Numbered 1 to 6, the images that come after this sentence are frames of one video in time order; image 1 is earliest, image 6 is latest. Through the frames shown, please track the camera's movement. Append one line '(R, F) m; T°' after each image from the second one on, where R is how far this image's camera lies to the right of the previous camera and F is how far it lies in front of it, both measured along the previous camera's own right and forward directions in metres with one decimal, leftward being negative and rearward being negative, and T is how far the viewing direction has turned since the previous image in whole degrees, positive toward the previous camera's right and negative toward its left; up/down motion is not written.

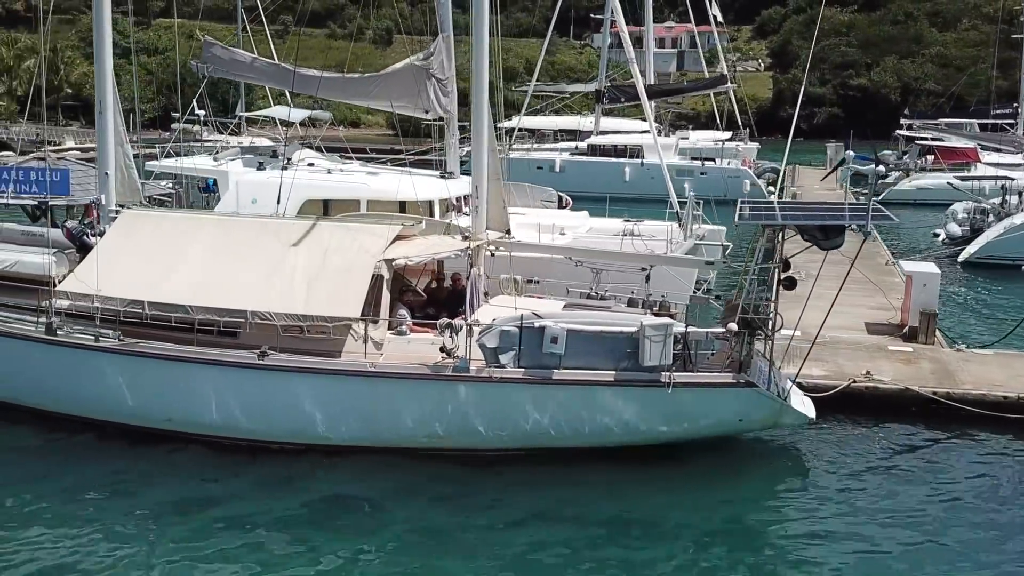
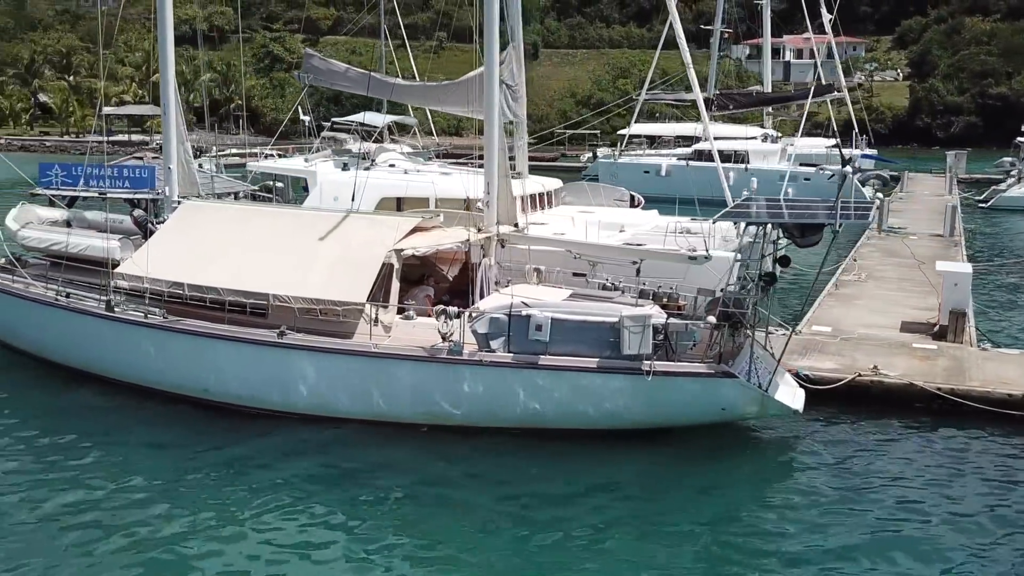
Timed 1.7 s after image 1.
(+1.9, -0.4) m; -10°
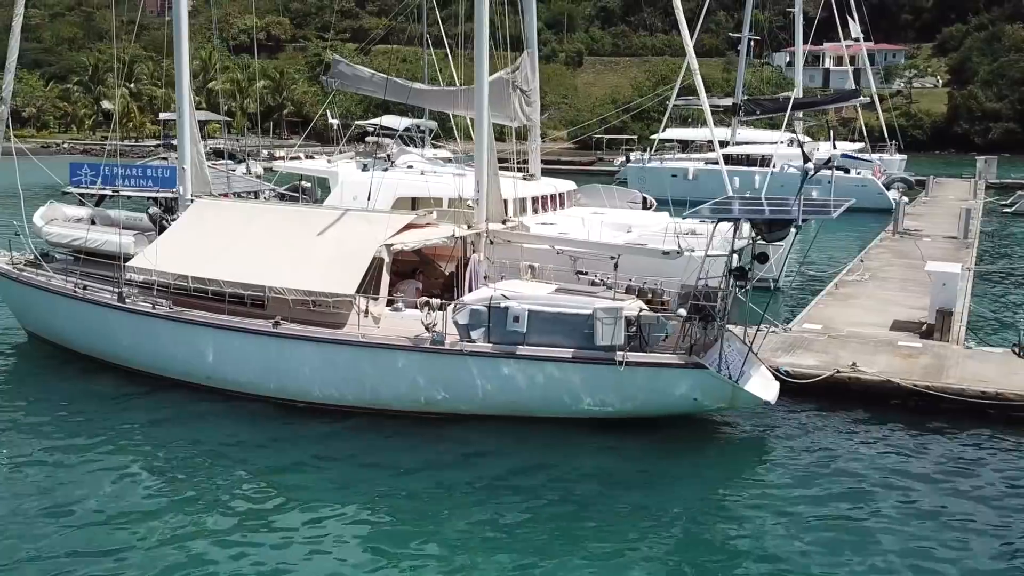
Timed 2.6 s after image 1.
(+0.8, -0.5) m; -3°
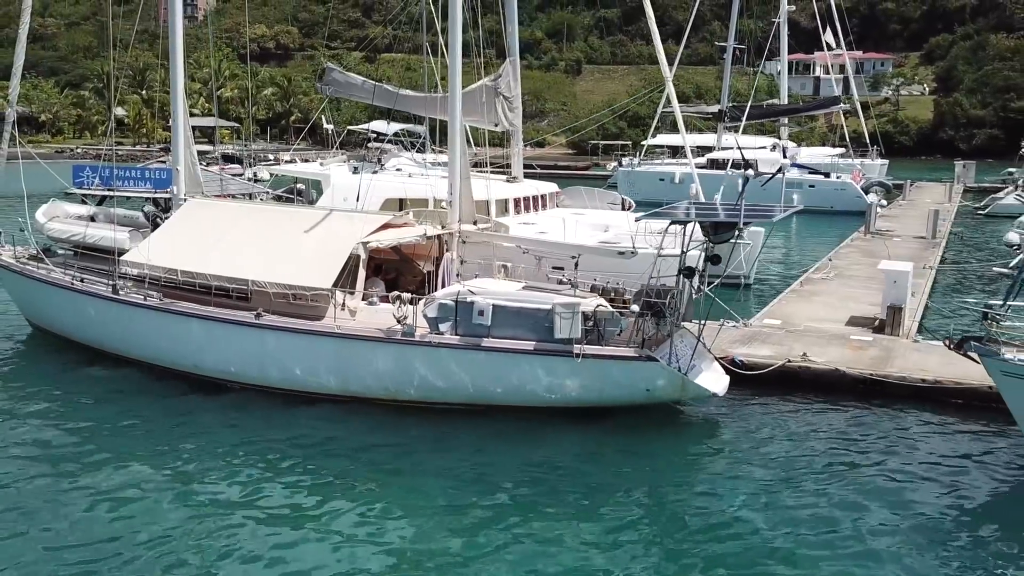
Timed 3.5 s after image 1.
(+0.5, -0.7) m; 0°
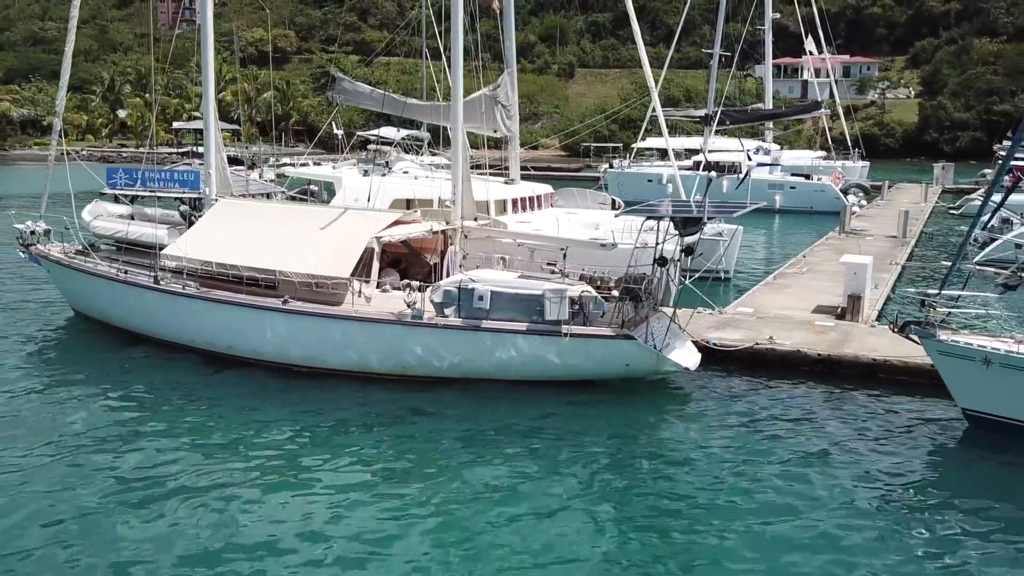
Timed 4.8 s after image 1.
(0.0, -1.4) m; 0°
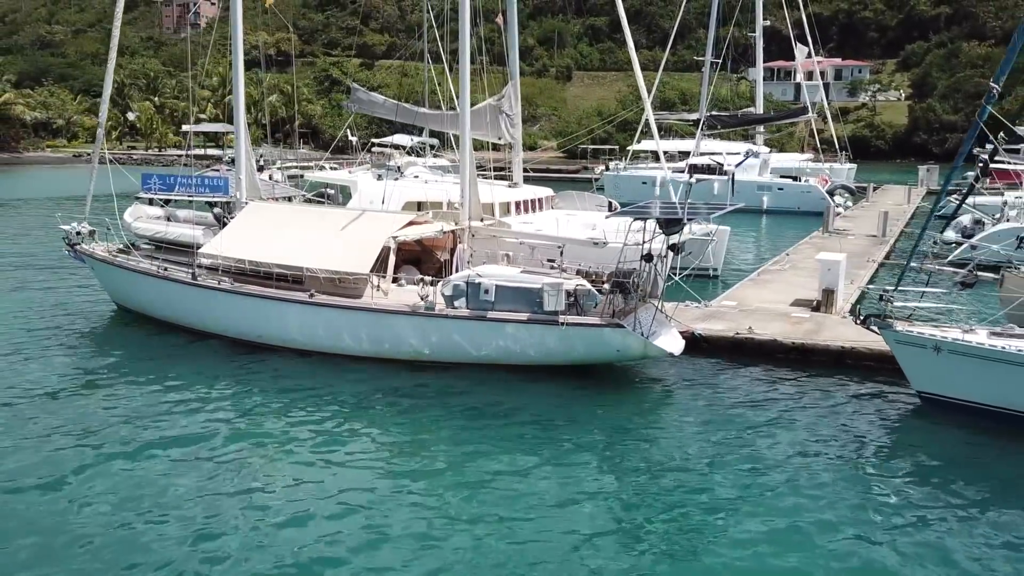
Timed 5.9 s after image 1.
(0.0, -1.4) m; 0°
